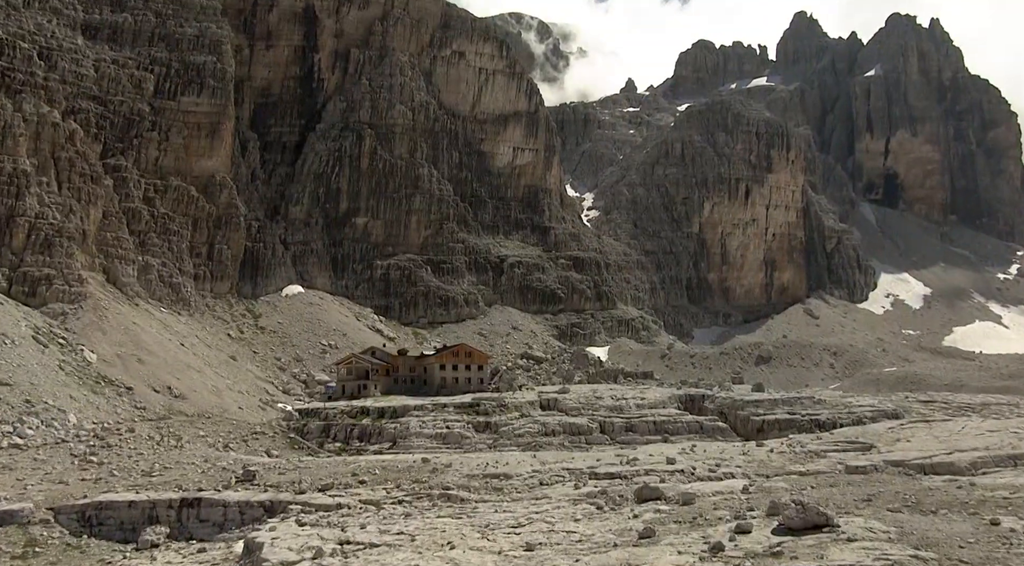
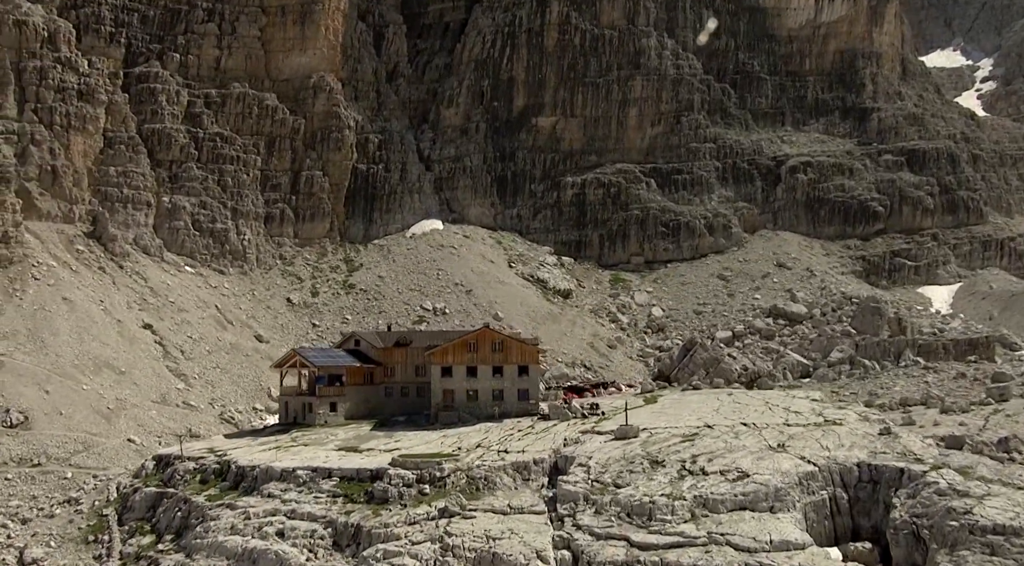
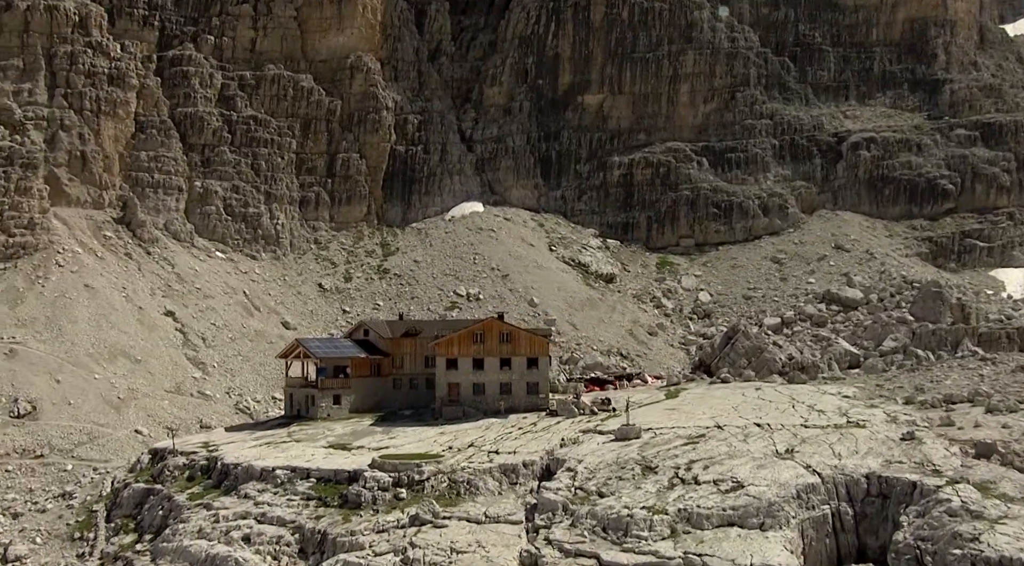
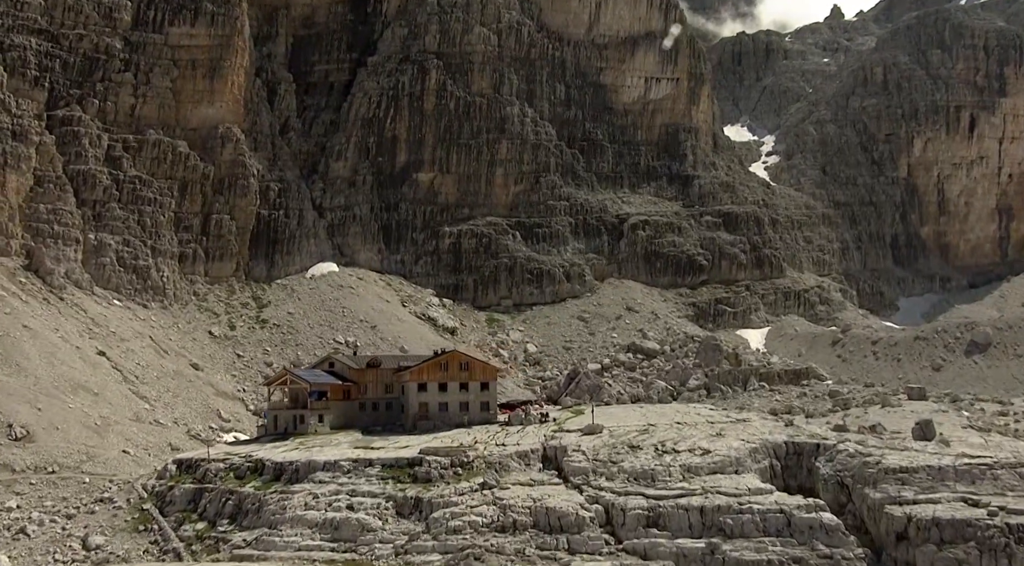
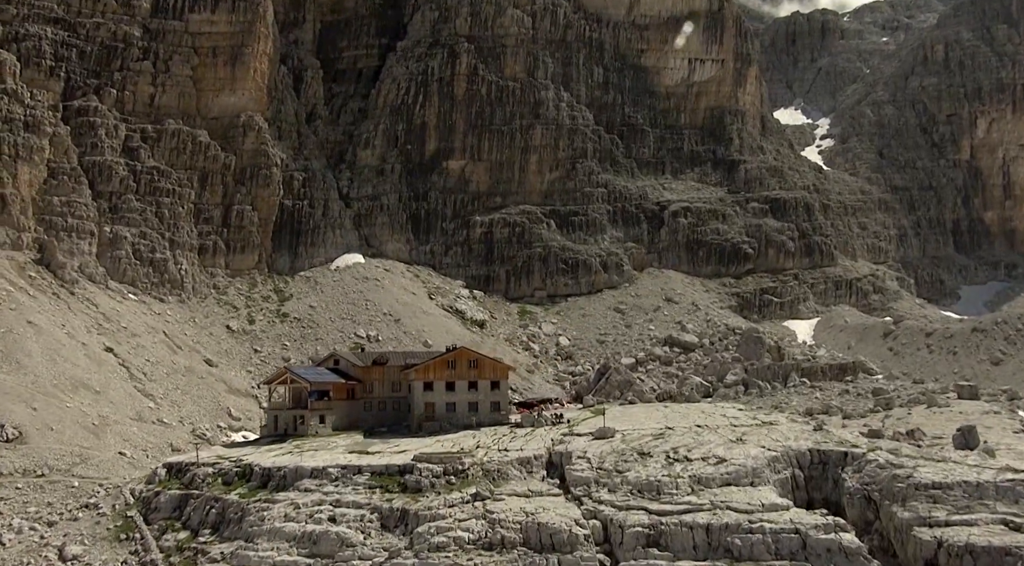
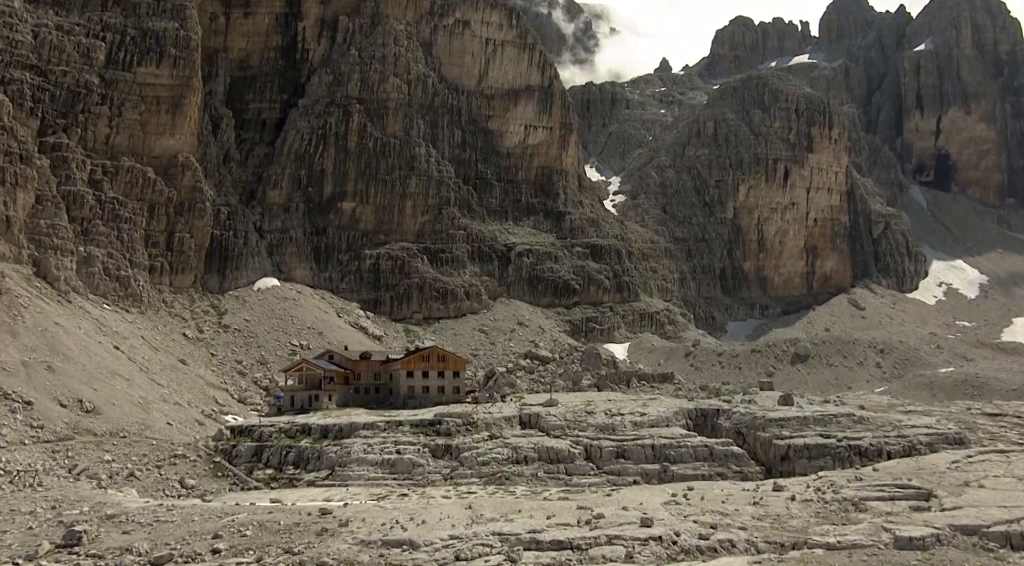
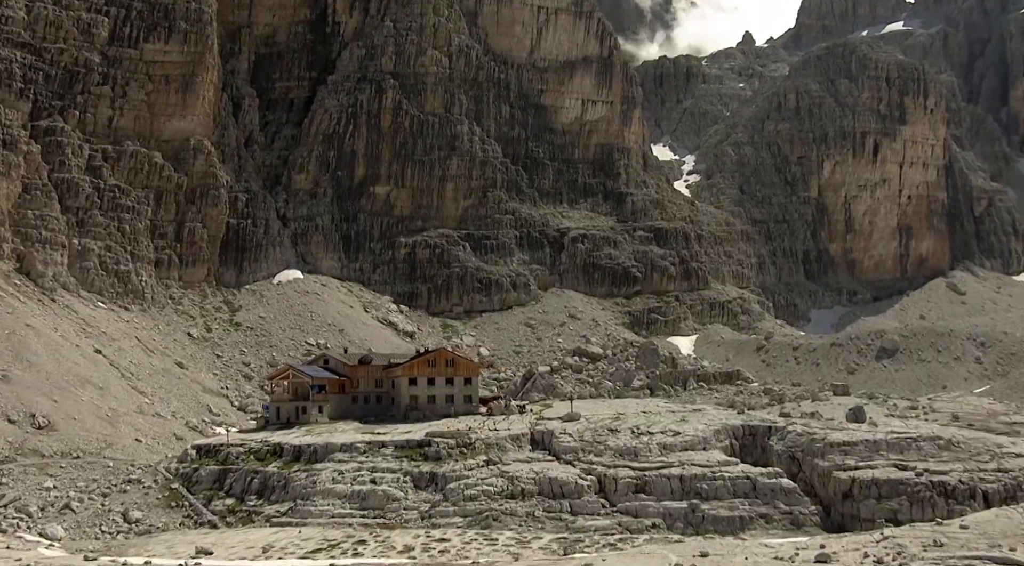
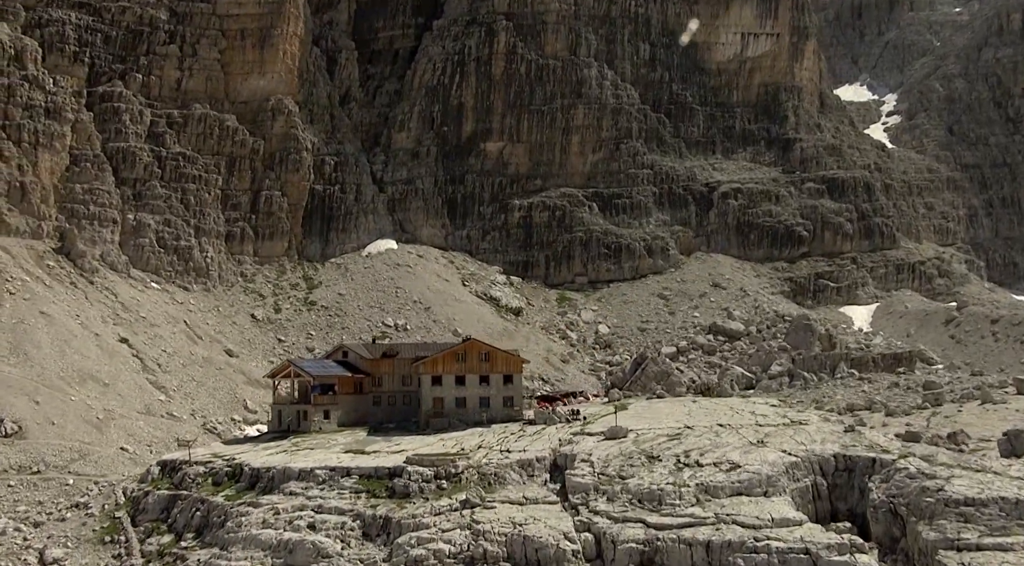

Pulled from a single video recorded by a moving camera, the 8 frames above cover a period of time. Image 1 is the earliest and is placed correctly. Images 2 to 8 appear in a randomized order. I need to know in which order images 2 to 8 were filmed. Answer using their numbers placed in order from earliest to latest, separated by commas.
6, 7, 4, 5, 8, 2, 3
